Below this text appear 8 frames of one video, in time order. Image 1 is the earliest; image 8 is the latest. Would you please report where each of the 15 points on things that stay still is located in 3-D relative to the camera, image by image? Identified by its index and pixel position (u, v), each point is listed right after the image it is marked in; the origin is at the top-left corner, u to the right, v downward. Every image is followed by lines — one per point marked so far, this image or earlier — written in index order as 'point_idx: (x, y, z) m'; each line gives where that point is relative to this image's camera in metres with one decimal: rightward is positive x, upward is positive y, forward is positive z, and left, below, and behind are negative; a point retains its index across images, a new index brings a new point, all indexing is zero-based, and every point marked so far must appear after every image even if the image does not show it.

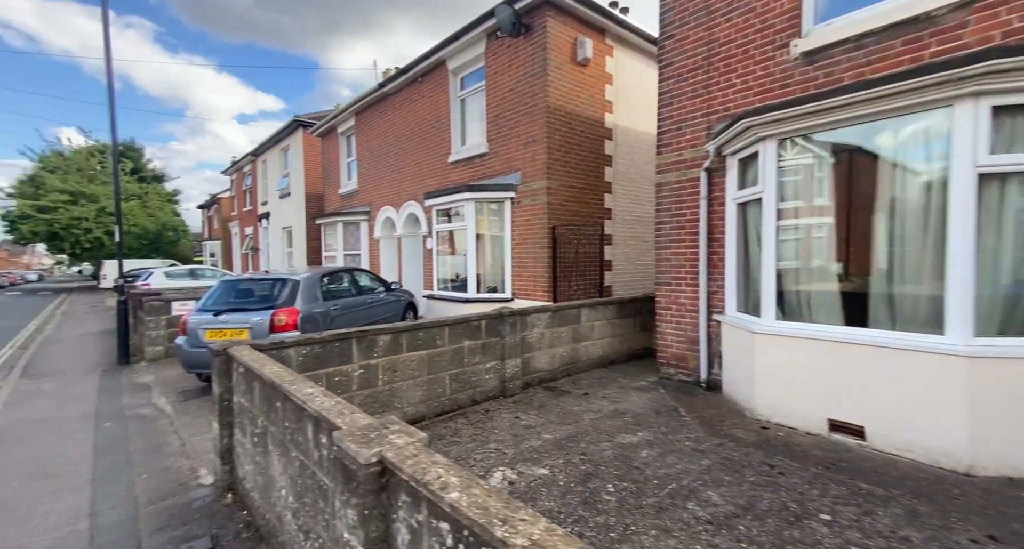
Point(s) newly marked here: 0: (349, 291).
0: (-2.5, -0.3, +6.6) m
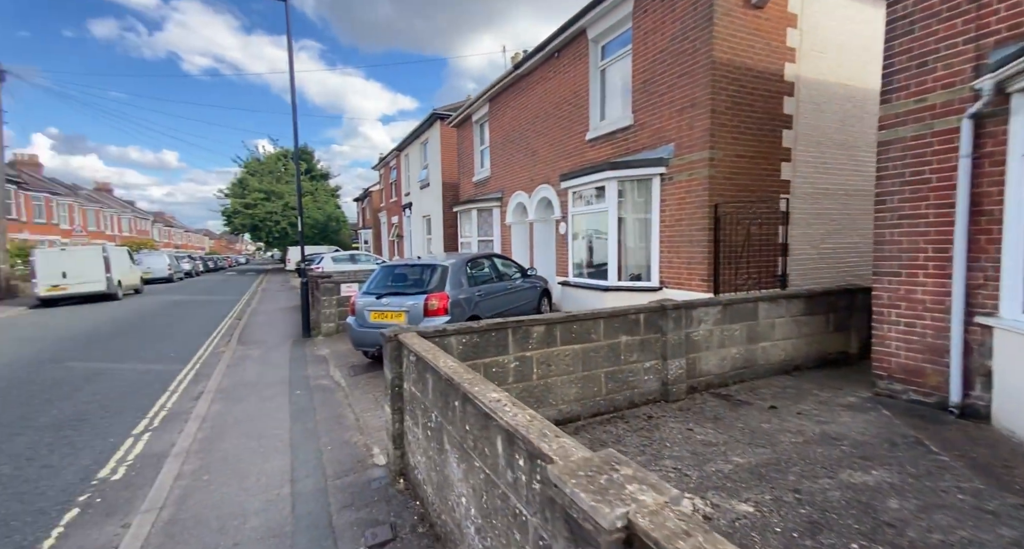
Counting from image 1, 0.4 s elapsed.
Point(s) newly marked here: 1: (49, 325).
0: (-0.3, 0.0, +6.6) m
1: (-12.4, -1.3, +11.3) m
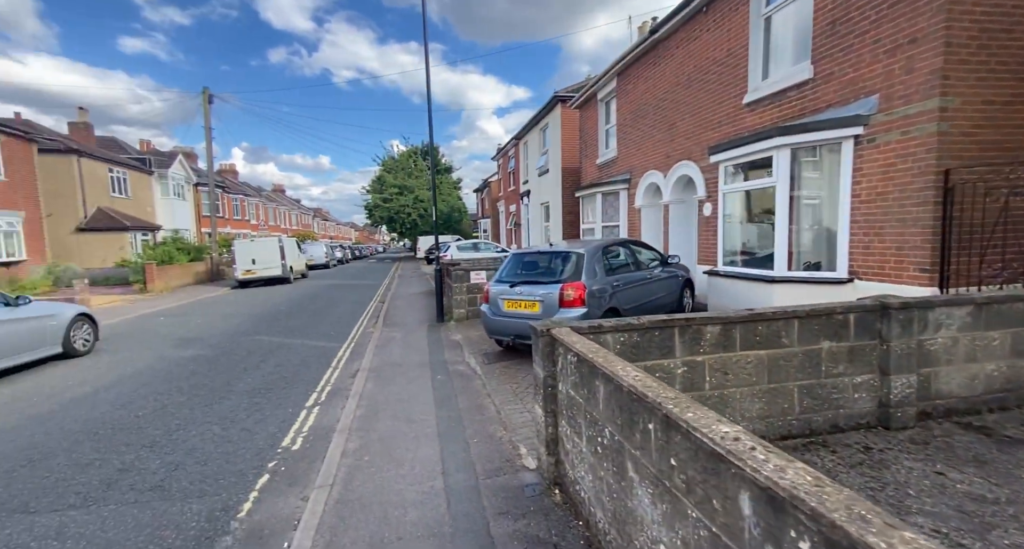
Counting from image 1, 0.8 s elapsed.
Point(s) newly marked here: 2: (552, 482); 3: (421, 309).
0: (+1.7, +0.1, +6.0) m
1: (-8.7, -0.9, +13.8) m
2: (+0.3, -1.3, +2.7) m
3: (-2.3, -0.9, +10.9) m
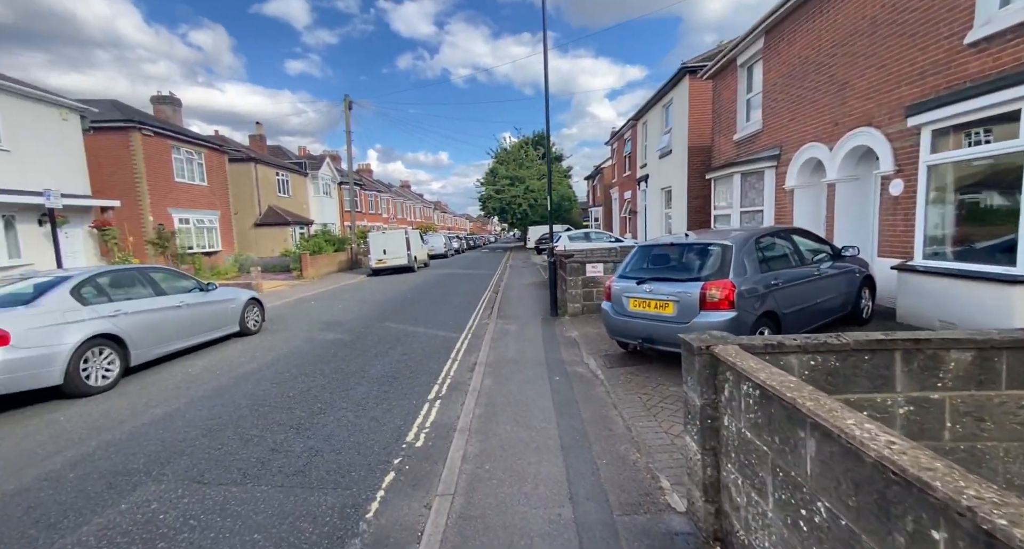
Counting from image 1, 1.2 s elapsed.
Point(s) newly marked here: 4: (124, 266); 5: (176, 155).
0: (+3.2, +0.2, +5.0) m
1: (-4.9, -0.6, +15.1) m
2: (+1.0, -1.4, +2.2) m
3: (+0.6, -0.7, +10.7) m
4: (-5.6, +0.1, +6.1) m
5: (-14.9, +5.3, +18.6) m
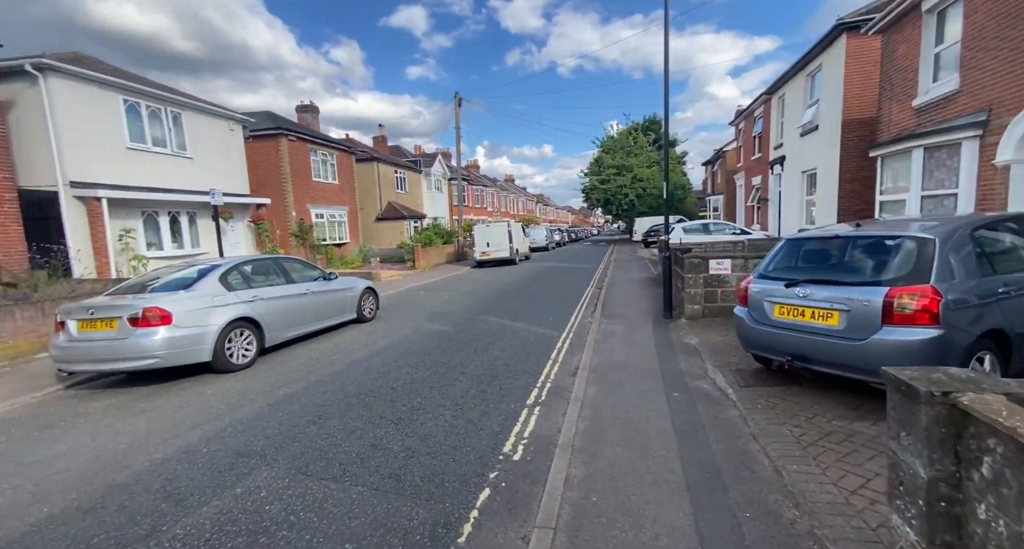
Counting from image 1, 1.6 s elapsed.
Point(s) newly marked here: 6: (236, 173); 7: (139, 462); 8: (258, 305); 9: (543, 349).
0: (+4.3, +0.1, +3.6) m
1: (-1.1, -0.3, +15.4) m
2: (+1.5, -1.4, +1.4) m
3: (+3.1, -0.6, +9.8) m
4: (-4.0, +0.3, +6.8) m
5: (-9.9, +5.9, +21.0) m
6: (-10.5, +3.9, +16.0) m
7: (-2.9, -1.4, +3.3) m
8: (-3.6, -0.4, +5.9) m
9: (+0.5, -1.2, +6.5) m
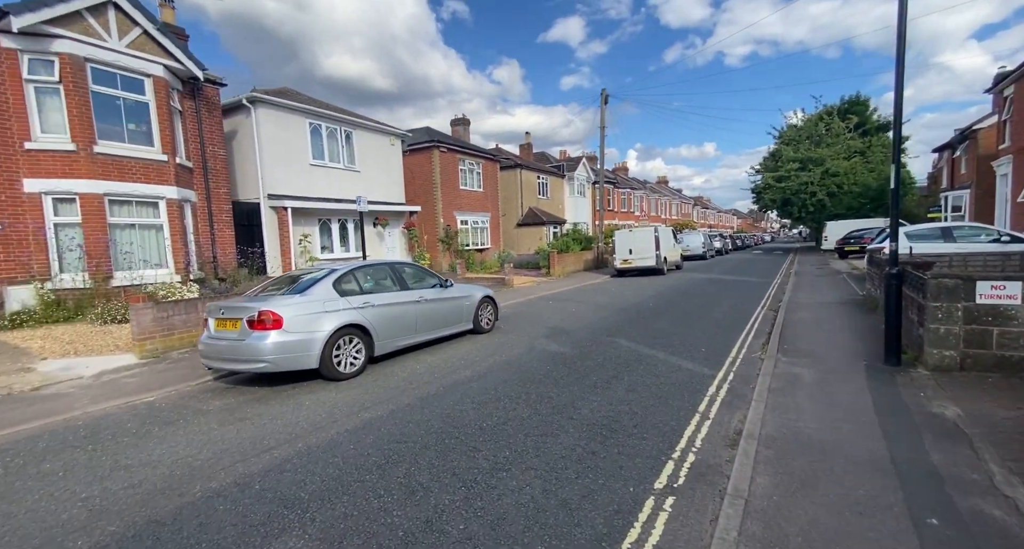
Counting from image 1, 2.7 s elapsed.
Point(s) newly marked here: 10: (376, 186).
0: (+4.7, -0.2, +0.9) m
1: (+3.6, -0.6, +13.8) m
2: (+1.3, -1.5, -0.2) m
3: (+5.7, -0.9, +7.1) m
4: (-2.0, +0.2, +6.7) m
5: (-2.6, +5.7, +22.1) m
6: (-4.9, +3.8, +17.6) m
7: (-2.2, -1.5, +2.9) m
8: (-2.0, -0.5, +5.7) m
9: (+2.0, -1.4, +4.9) m
10: (-5.4, +3.5, +16.7) m
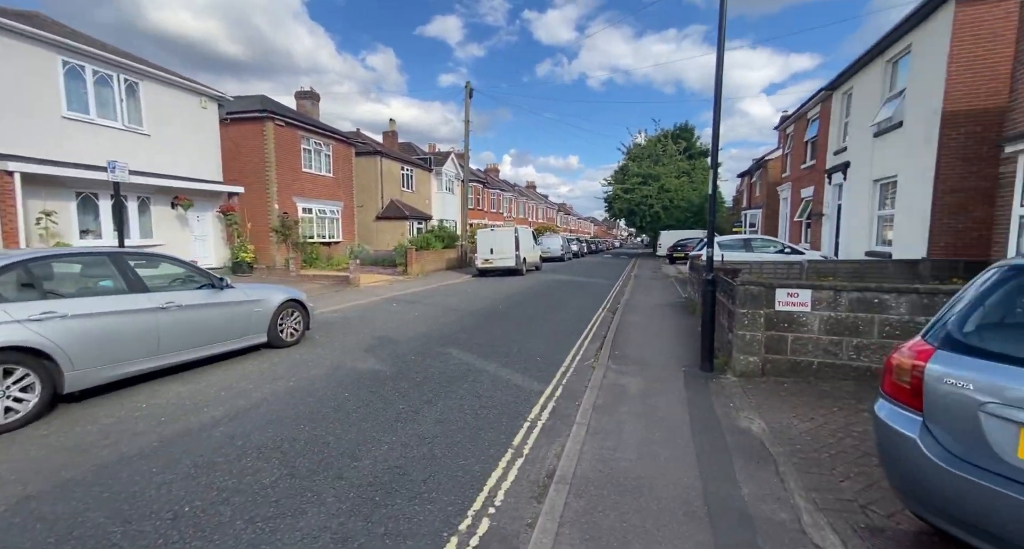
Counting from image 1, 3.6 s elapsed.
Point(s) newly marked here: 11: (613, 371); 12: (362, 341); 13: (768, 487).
0: (+3.7, -0.3, +1.0) m
1: (-1.2, -0.6, +13.1) m
2: (+0.7, -1.6, -1.0) m
3: (+2.8, -1.0, +7.3) m
4: (-4.4, +0.3, +4.6) m
5: (-9.4, +5.9, +19.2) m
6: (-10.3, +4.0, +14.2) m
7: (-3.5, -1.5, +1.0) m
8: (-4.1, -0.5, +3.7) m
9: (0.0, -1.4, +4.1) m
10: (-10.5, +3.6, +13.2) m
11: (+1.4, -1.3, +5.6) m
12: (-2.4, -1.1, +6.8) m
13: (+1.8, -1.4, +2.9) m
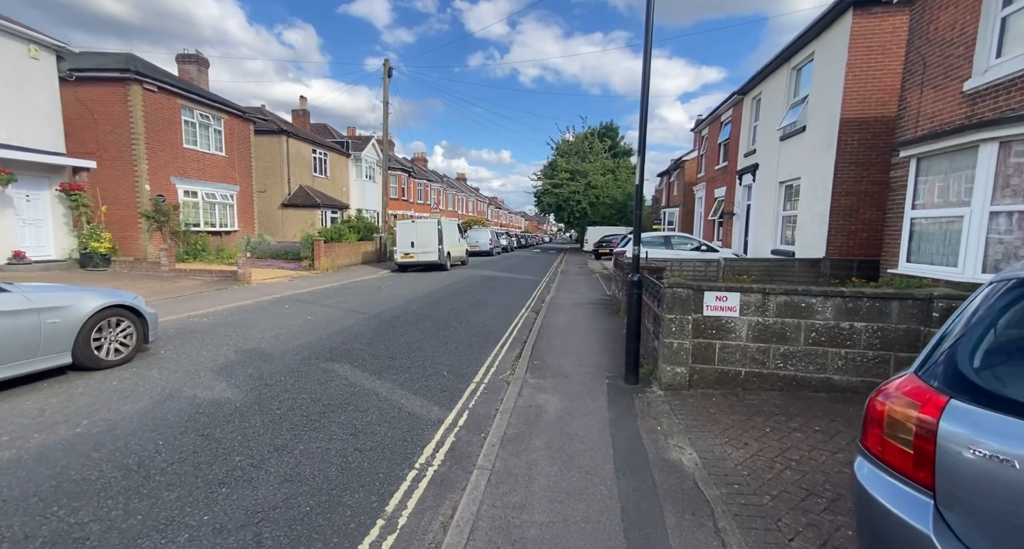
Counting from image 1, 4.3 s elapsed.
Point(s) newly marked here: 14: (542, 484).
0: (+3.3, -0.3, +0.7) m
1: (-3.5, -0.5, +11.8) m
2: (+0.7, -1.7, -1.8) m
3: (+1.3, -1.0, +6.7) m
4: (-5.3, +0.3, +2.9) m
5: (-12.6, +6.1, +16.4) m
6: (-12.7, +4.1, +11.3) m
7: (-3.9, -1.5, -0.5) m
8: (-4.9, -0.5, +2.1) m
9: (-0.9, -1.4, +3.1) m
10: (-12.7, +3.8, +10.3) m
11: (+0.2, -1.3, +4.9) m
12: (-3.7, -1.0, +5.4) m
13: (+1.1, -1.5, +2.3) m
14: (+0.2, -1.4, +3.0) m
